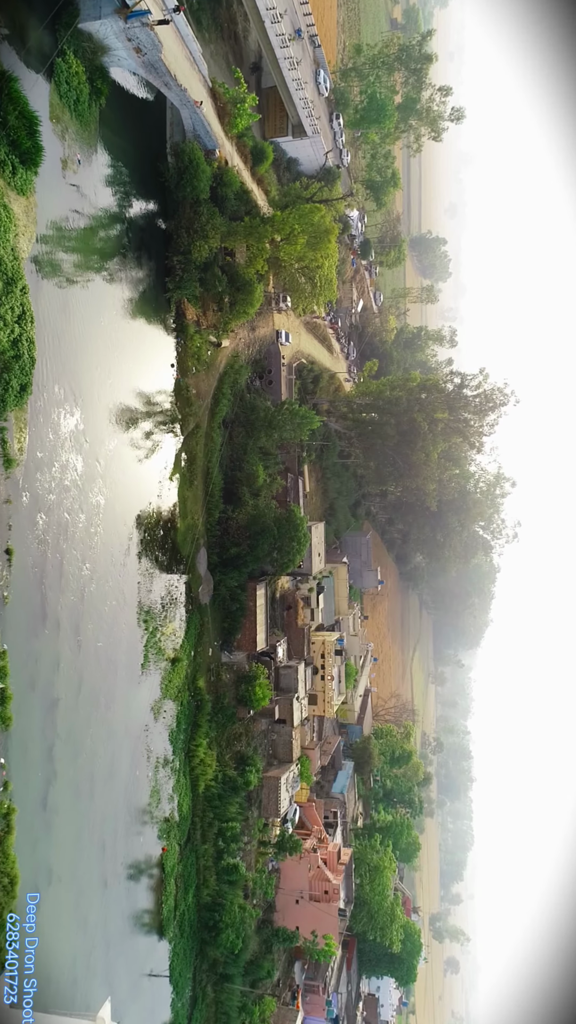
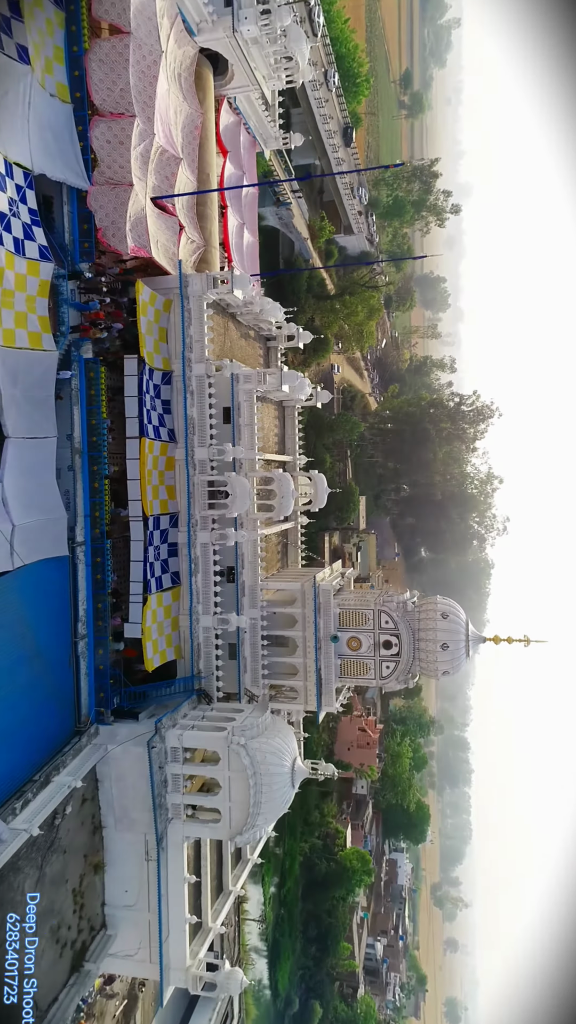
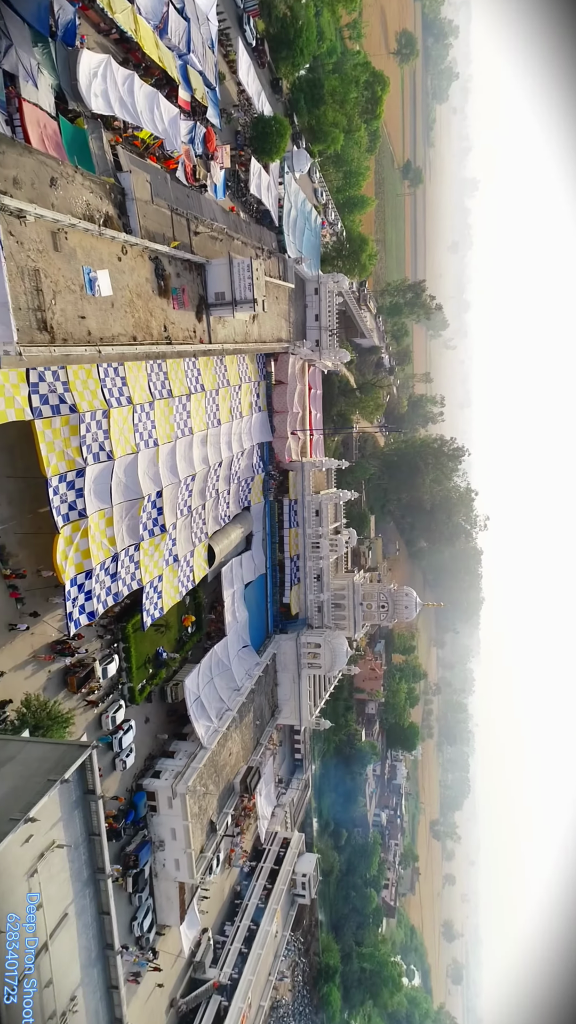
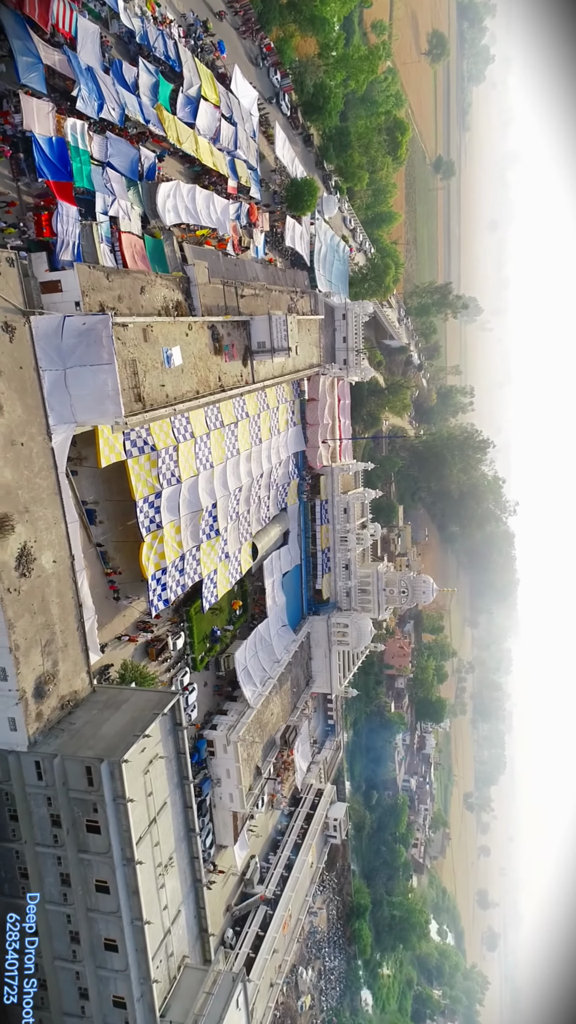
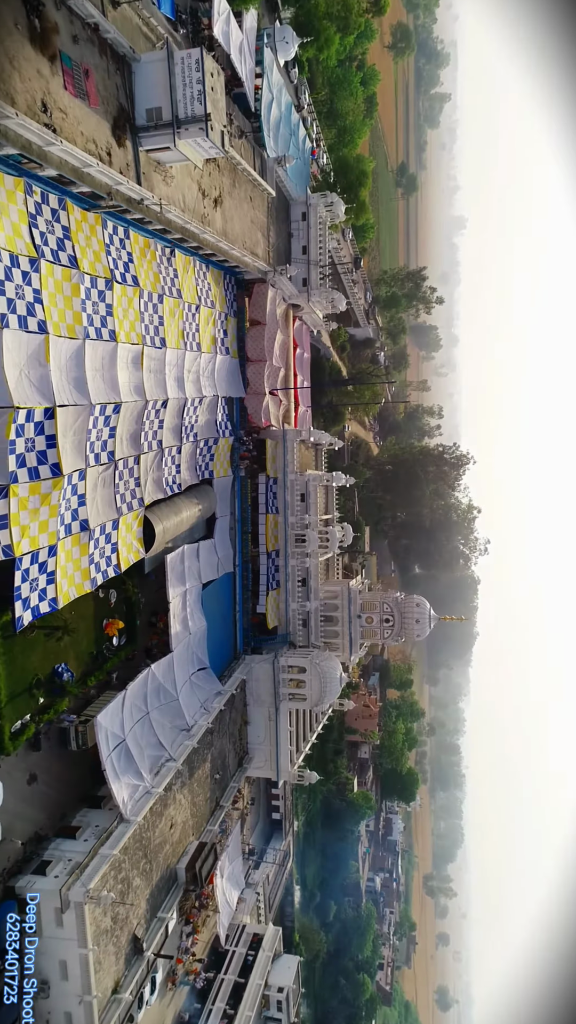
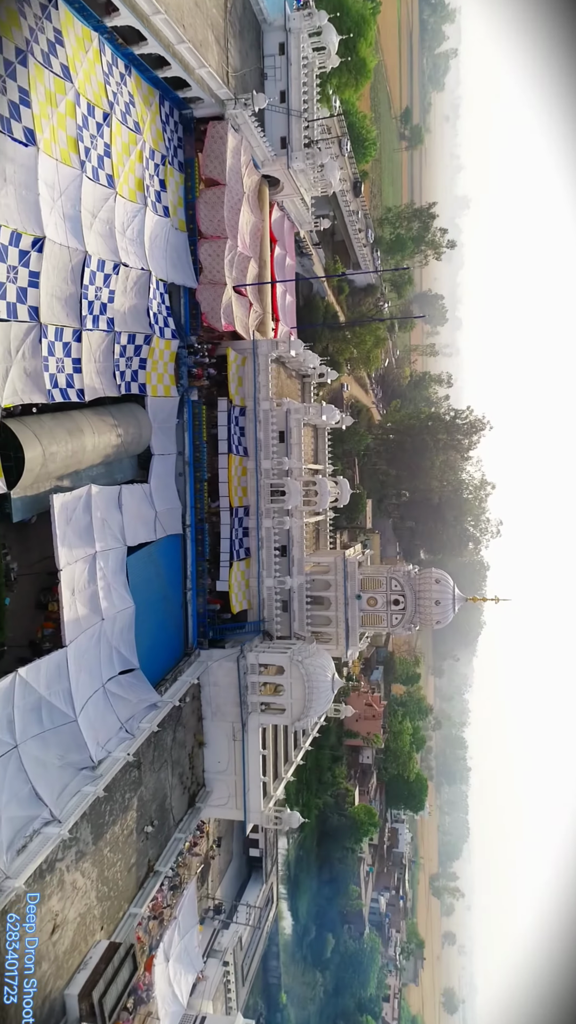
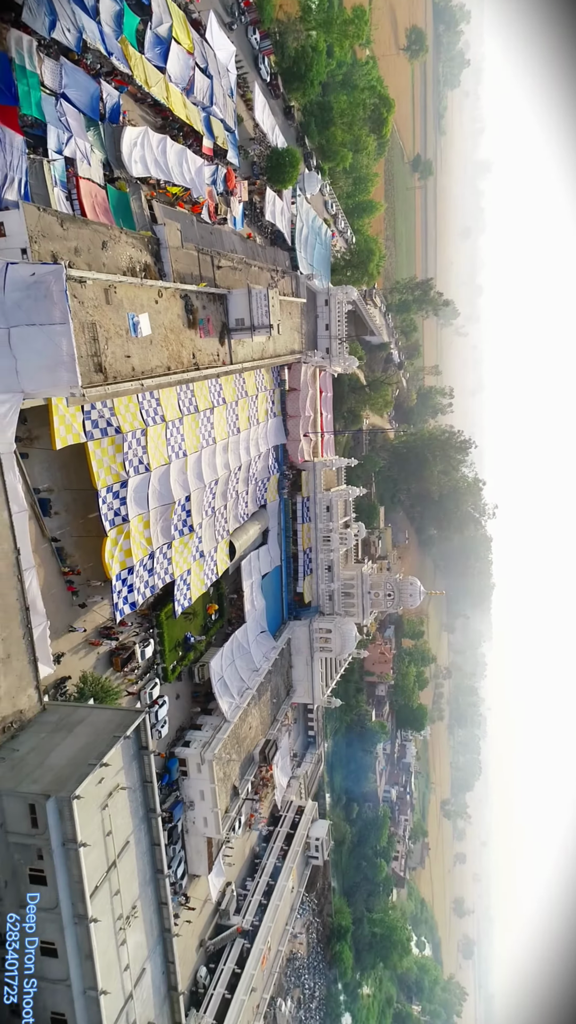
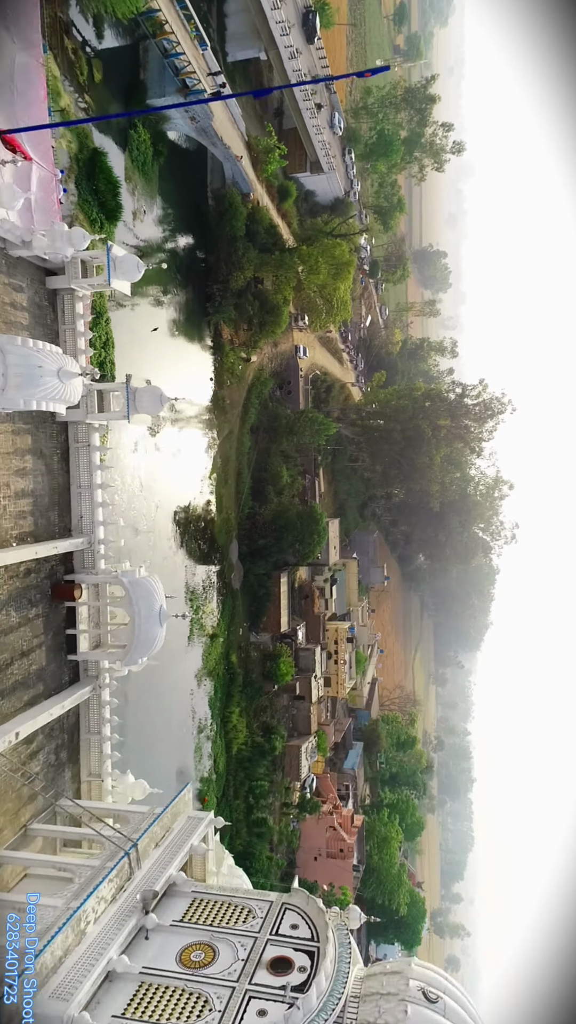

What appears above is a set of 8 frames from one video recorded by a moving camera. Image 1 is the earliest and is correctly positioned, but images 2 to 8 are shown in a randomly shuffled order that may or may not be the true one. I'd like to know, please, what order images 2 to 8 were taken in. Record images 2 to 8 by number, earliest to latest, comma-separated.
8, 2, 6, 5, 3, 7, 4
